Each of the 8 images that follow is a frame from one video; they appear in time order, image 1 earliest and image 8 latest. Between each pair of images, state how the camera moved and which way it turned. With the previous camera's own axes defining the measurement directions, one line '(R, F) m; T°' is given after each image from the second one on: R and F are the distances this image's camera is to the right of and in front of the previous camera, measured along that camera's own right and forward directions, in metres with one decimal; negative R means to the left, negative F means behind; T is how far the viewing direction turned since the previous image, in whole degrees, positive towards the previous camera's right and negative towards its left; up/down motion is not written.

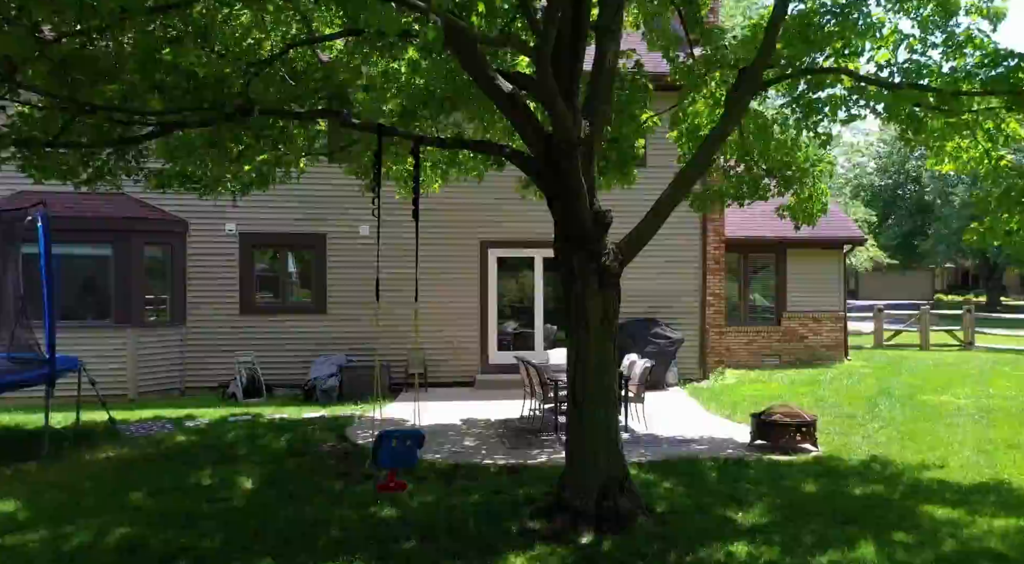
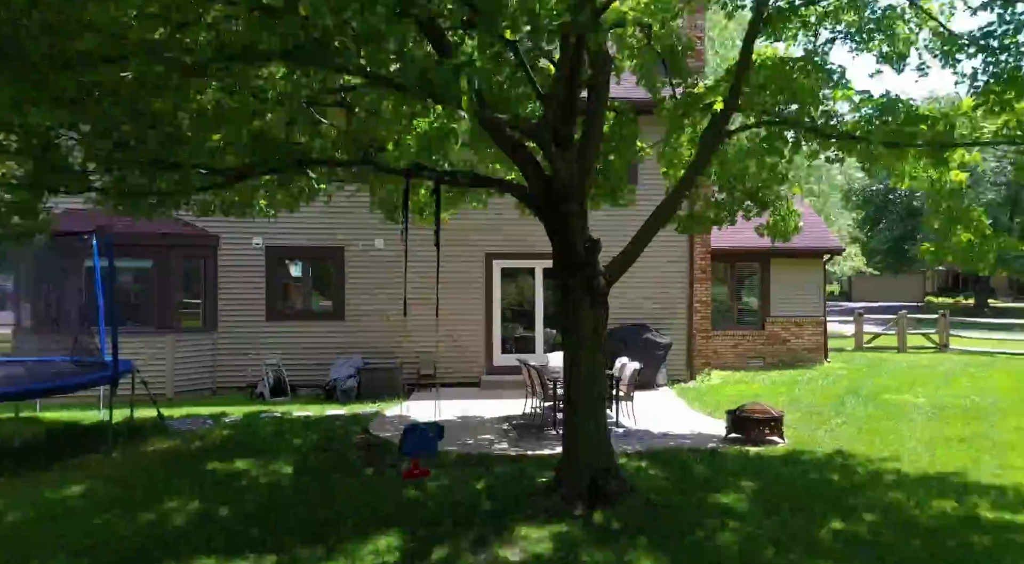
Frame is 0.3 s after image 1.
(0.0, -0.9) m; 0°
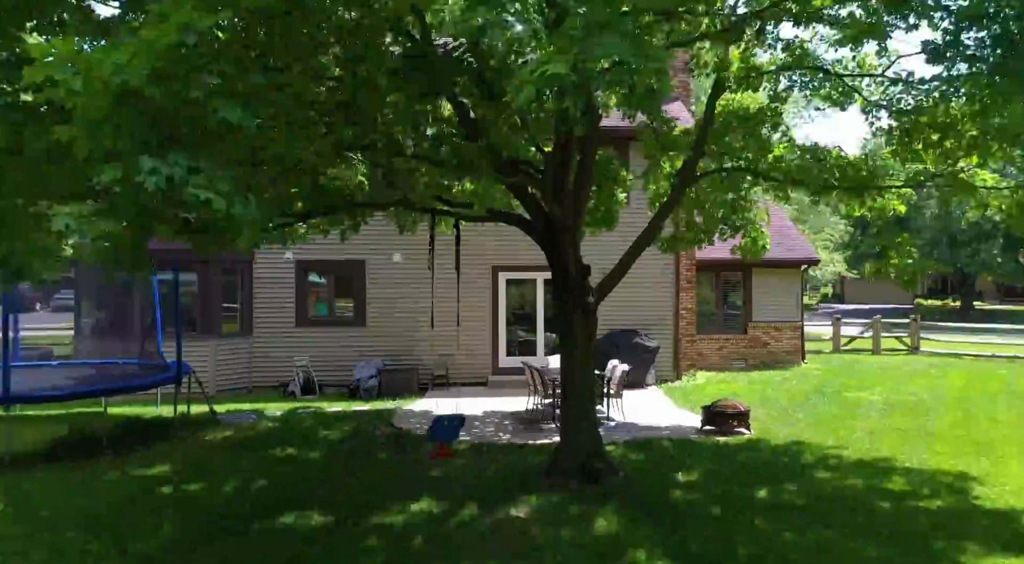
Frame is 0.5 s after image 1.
(0.0, -1.3) m; 0°
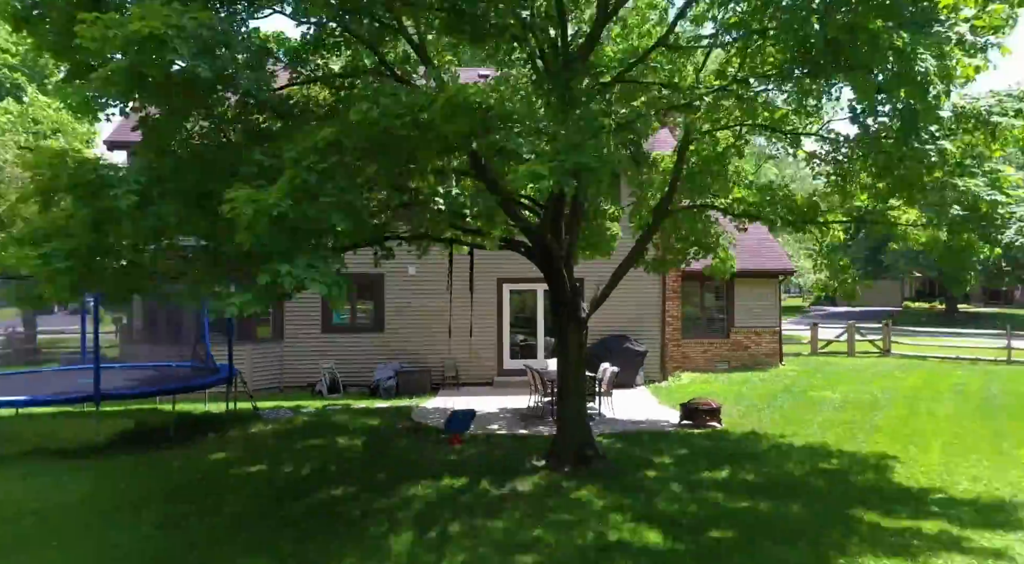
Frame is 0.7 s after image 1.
(0.0, -1.5) m; 0°
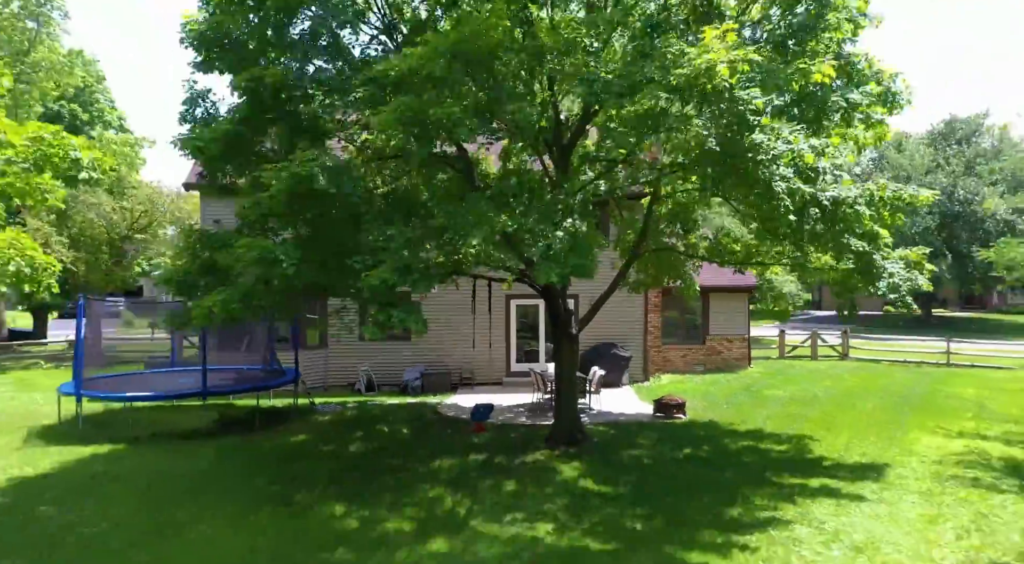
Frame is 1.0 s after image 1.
(-0.1, -2.7) m; 0°
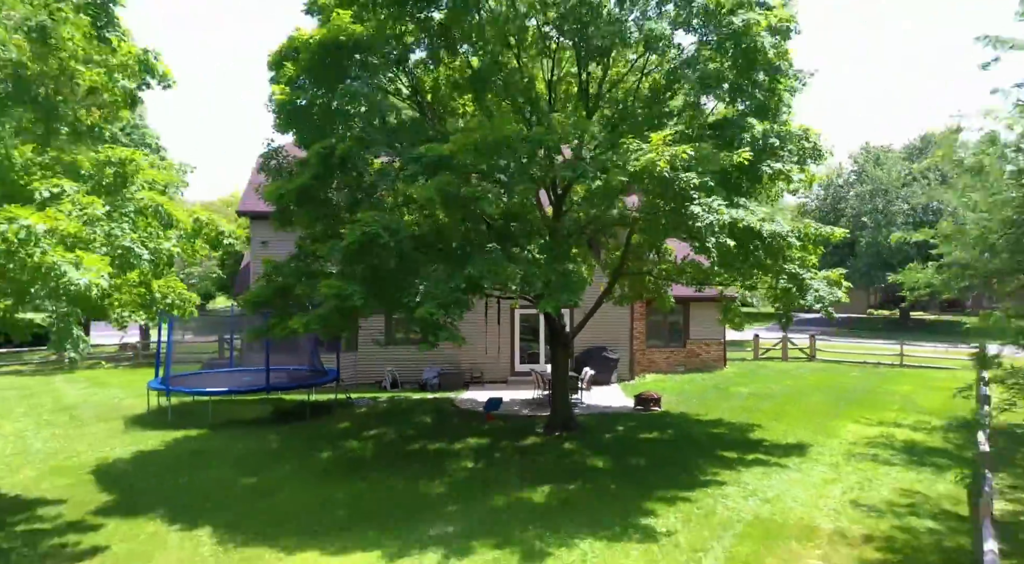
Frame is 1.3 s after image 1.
(-0.1, -2.7) m; 0°
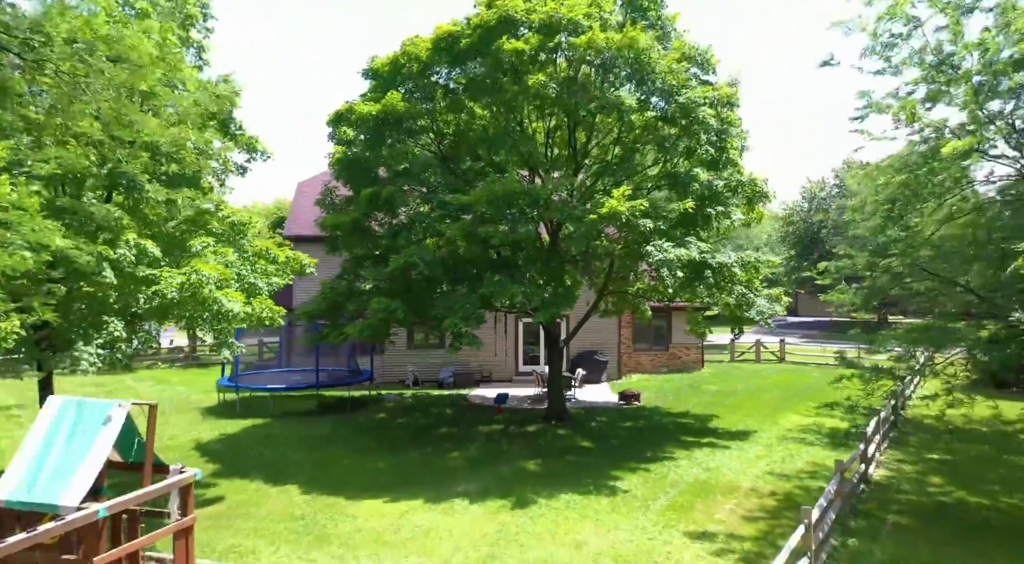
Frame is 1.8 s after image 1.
(0.0, -3.2) m; 0°
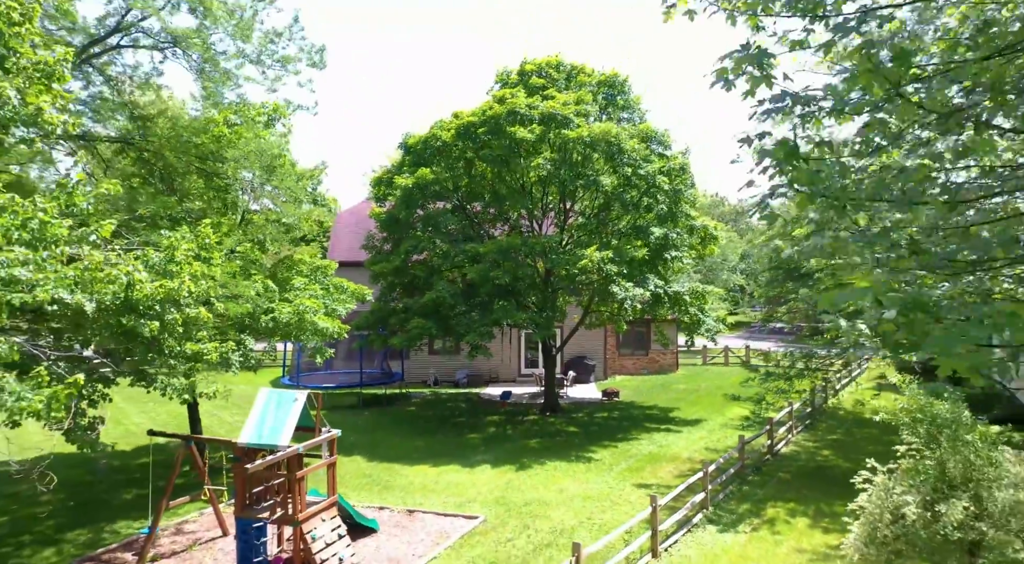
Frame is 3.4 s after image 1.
(0.0, -4.5) m; 0°
